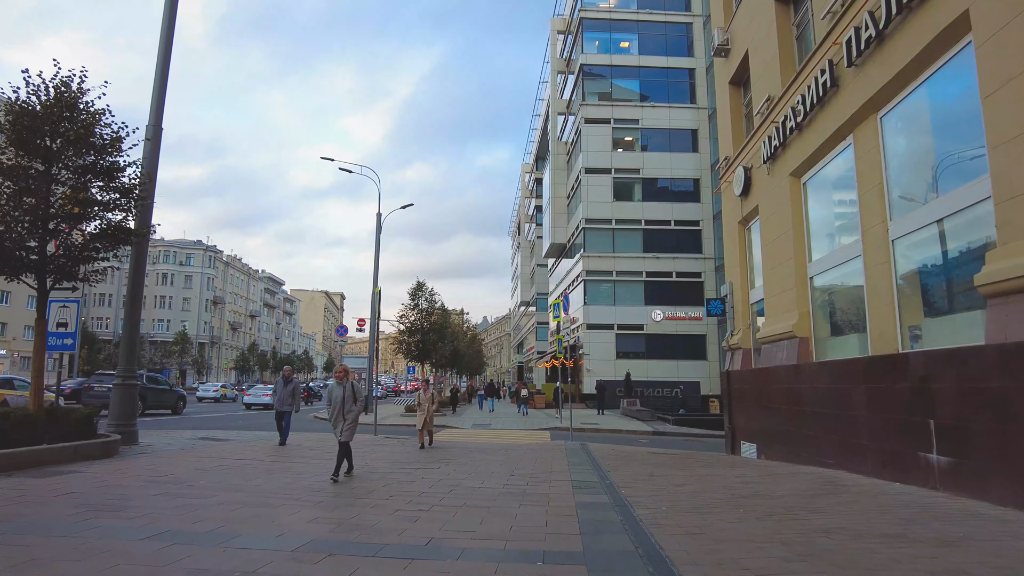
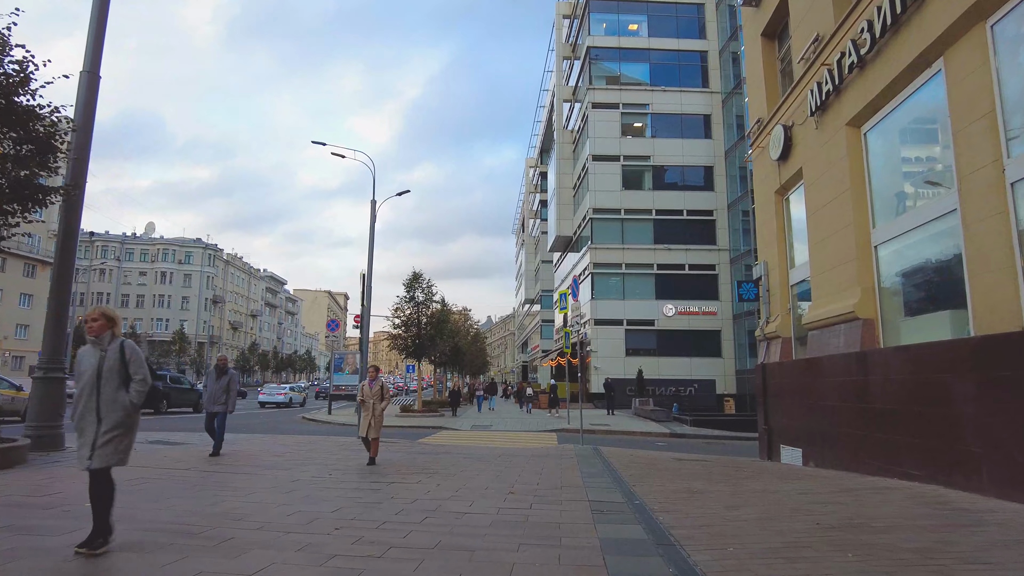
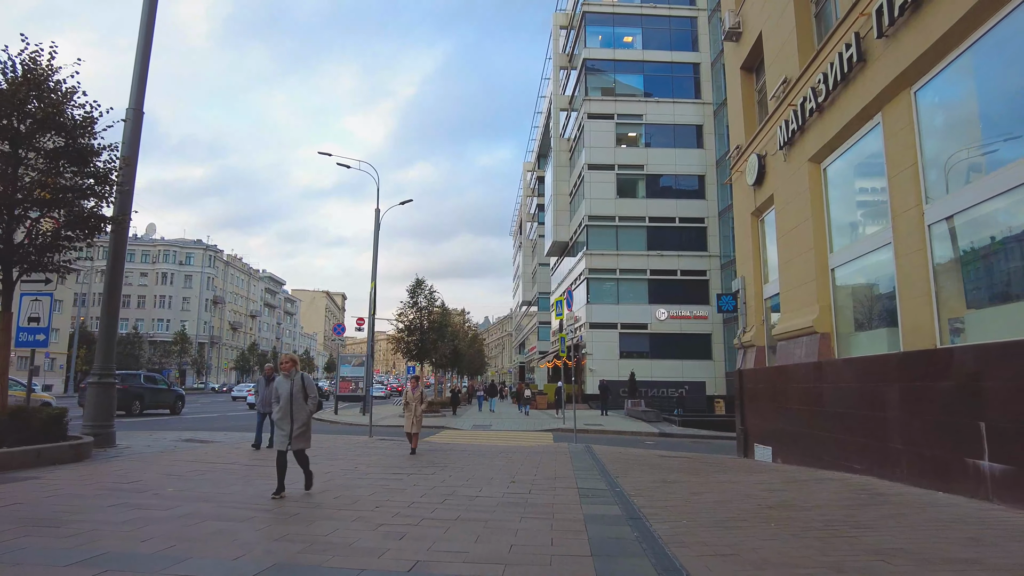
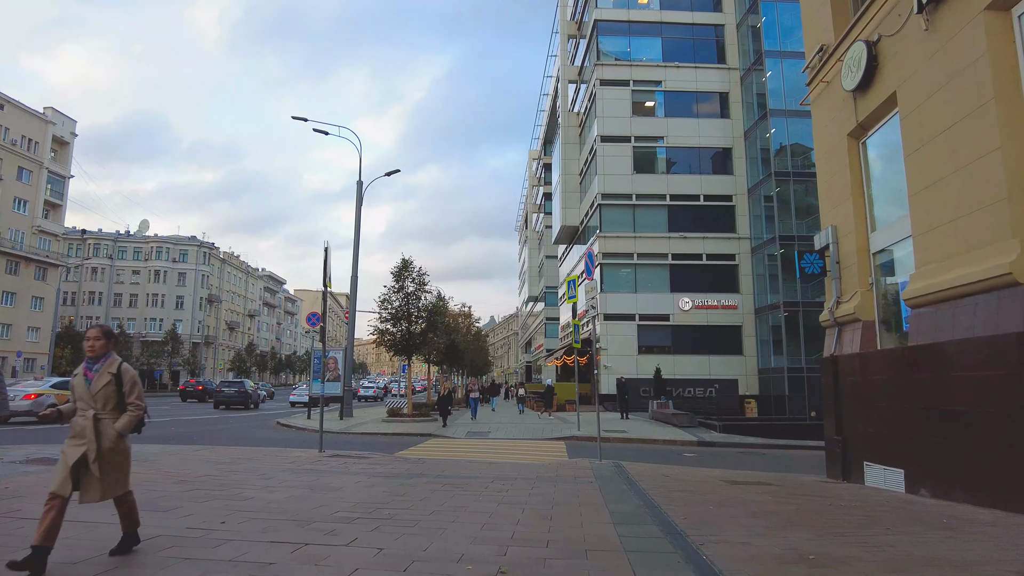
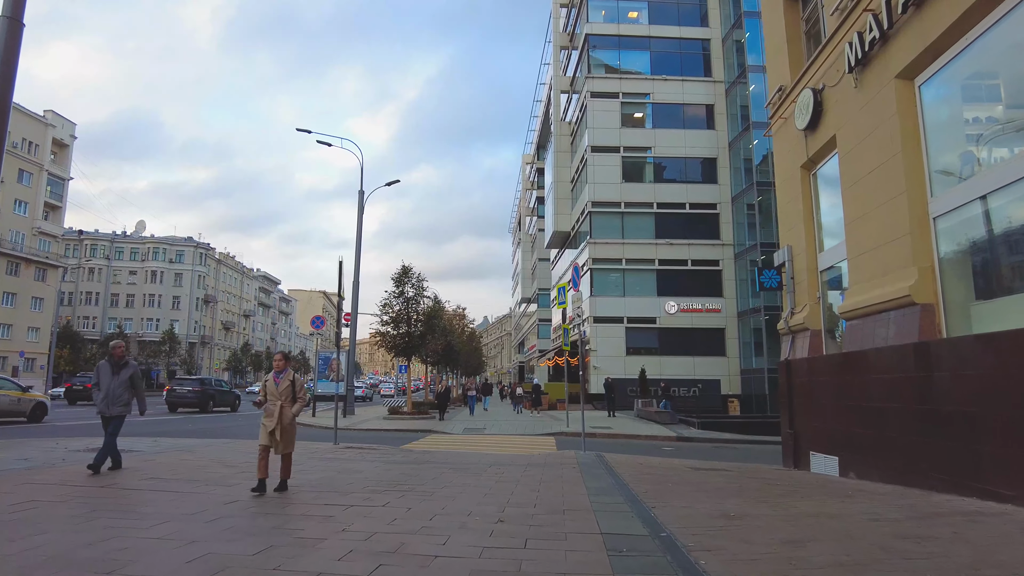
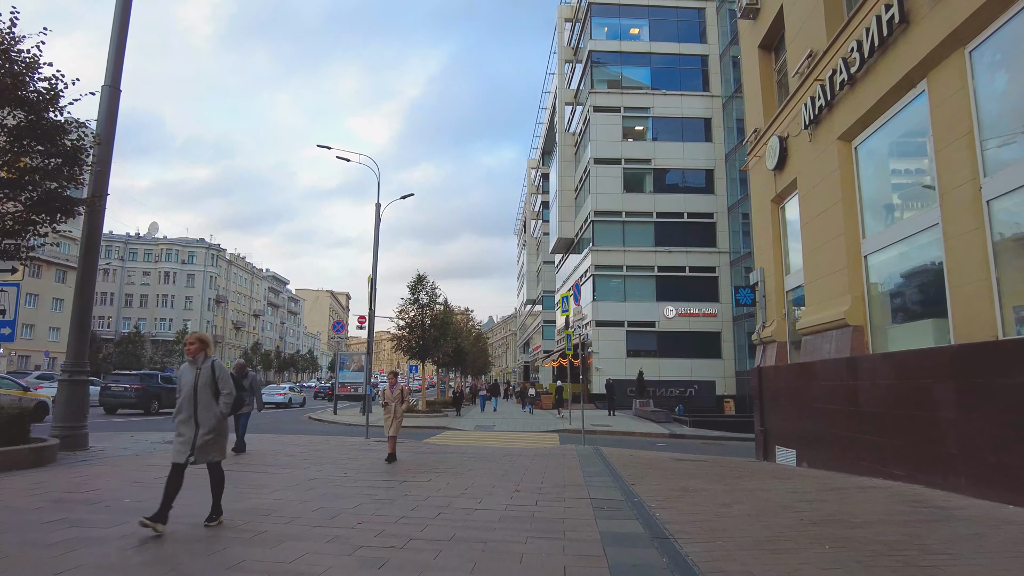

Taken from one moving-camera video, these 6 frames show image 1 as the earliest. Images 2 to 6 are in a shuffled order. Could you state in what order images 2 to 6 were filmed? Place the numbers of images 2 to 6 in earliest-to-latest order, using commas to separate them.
3, 6, 2, 5, 4
